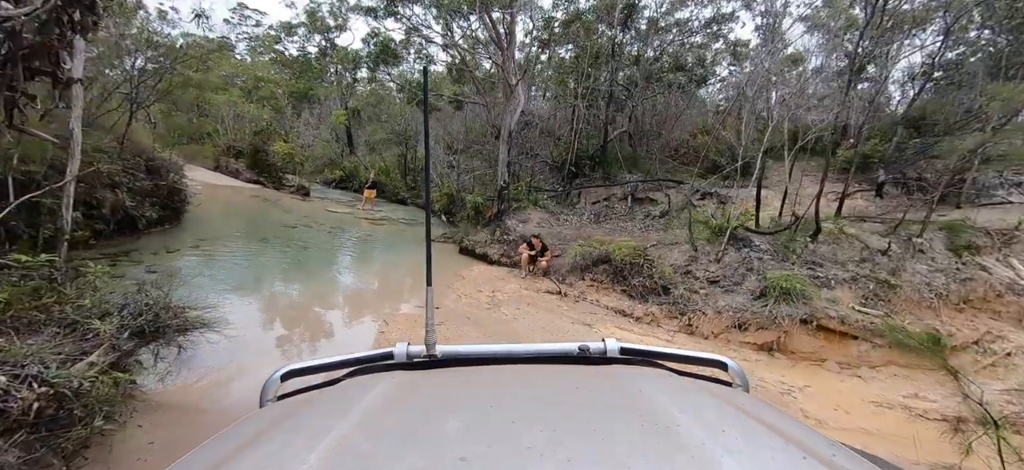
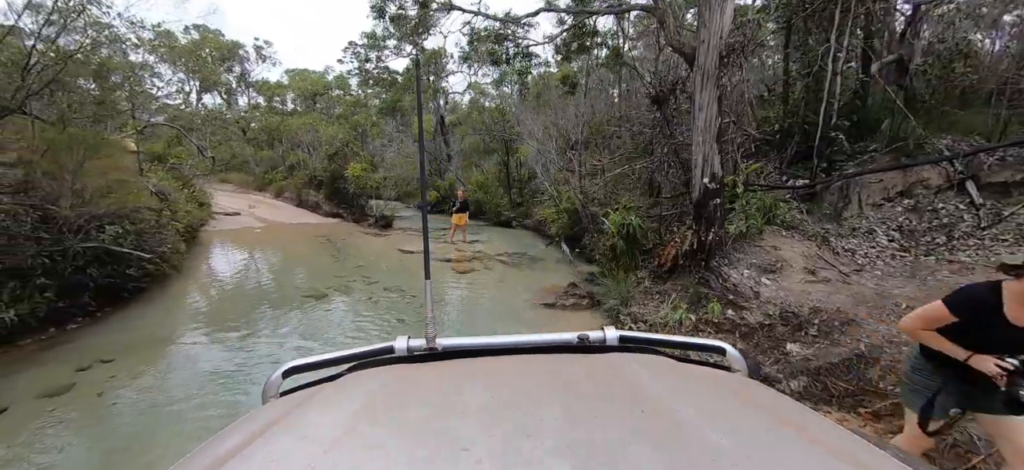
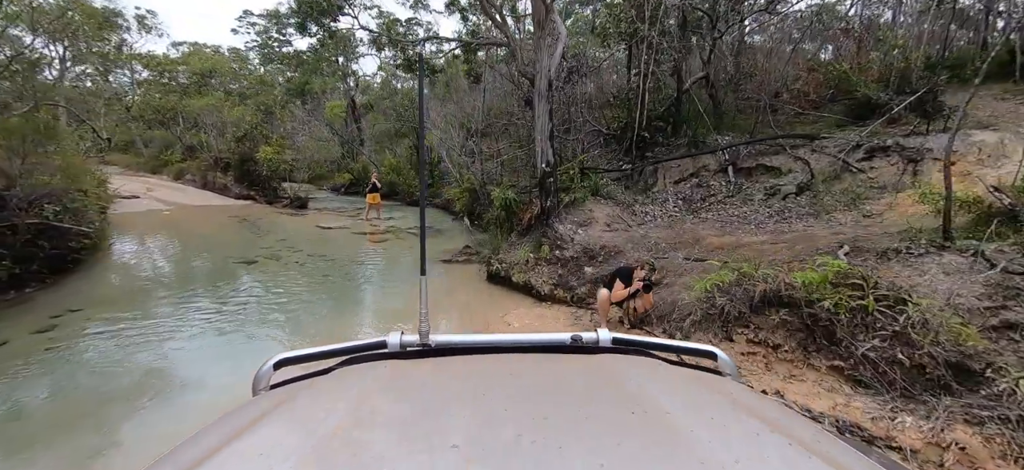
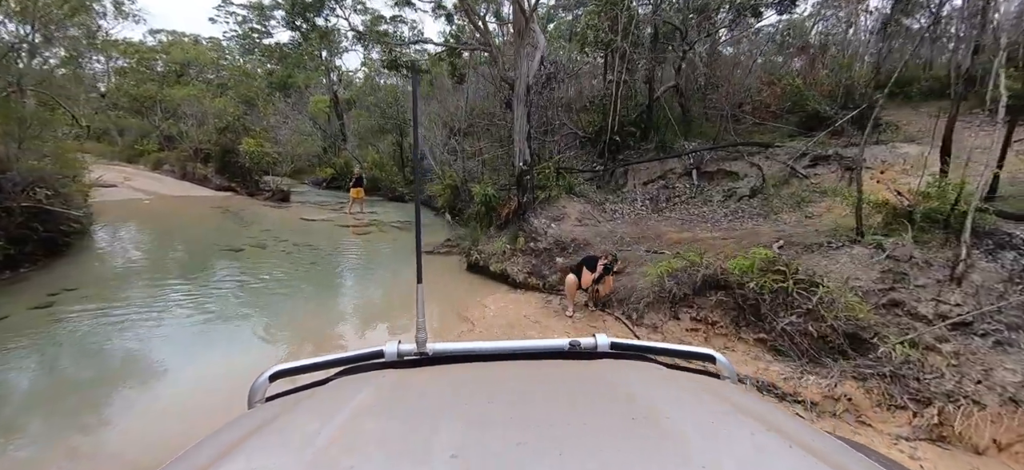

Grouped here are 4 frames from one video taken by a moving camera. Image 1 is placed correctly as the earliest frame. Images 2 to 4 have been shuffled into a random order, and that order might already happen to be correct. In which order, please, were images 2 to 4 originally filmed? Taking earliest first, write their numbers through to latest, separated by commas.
4, 3, 2
